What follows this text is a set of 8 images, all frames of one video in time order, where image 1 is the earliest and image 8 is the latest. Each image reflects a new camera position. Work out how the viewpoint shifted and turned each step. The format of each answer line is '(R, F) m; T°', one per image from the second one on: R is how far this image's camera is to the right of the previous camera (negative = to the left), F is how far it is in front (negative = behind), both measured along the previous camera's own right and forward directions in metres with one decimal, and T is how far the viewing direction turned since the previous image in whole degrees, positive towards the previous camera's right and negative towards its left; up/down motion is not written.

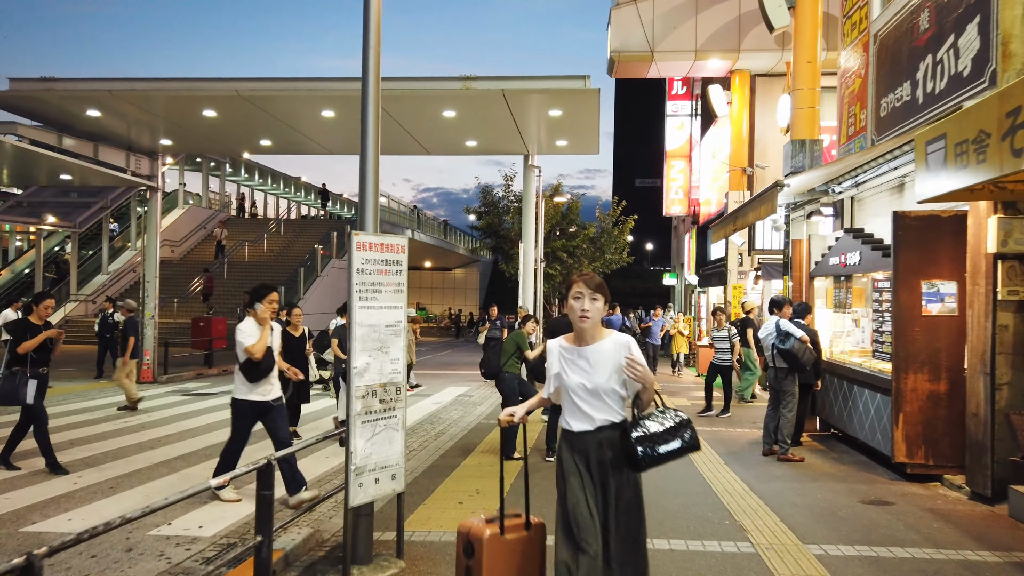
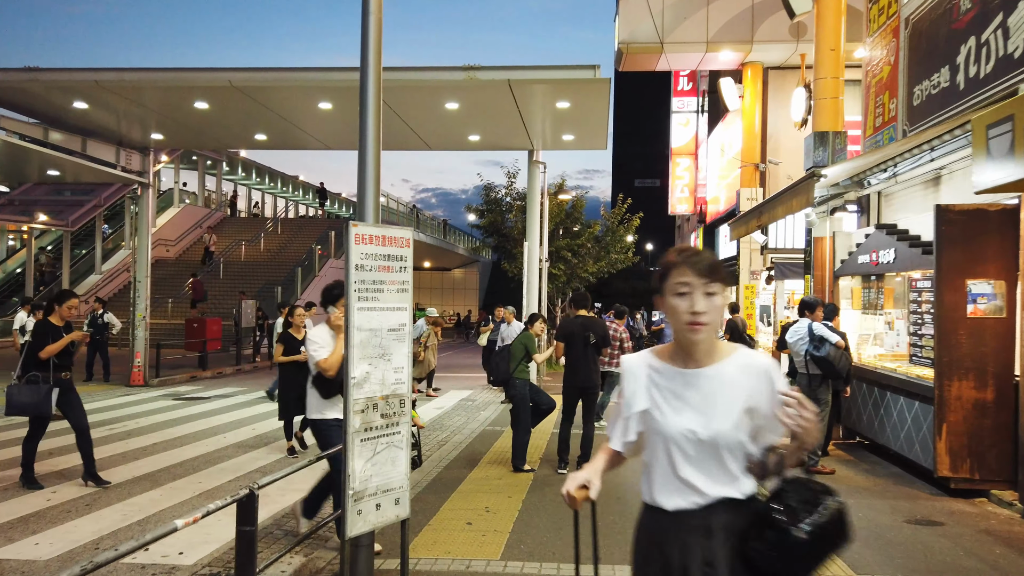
(-0.1, +0.5) m; 0°
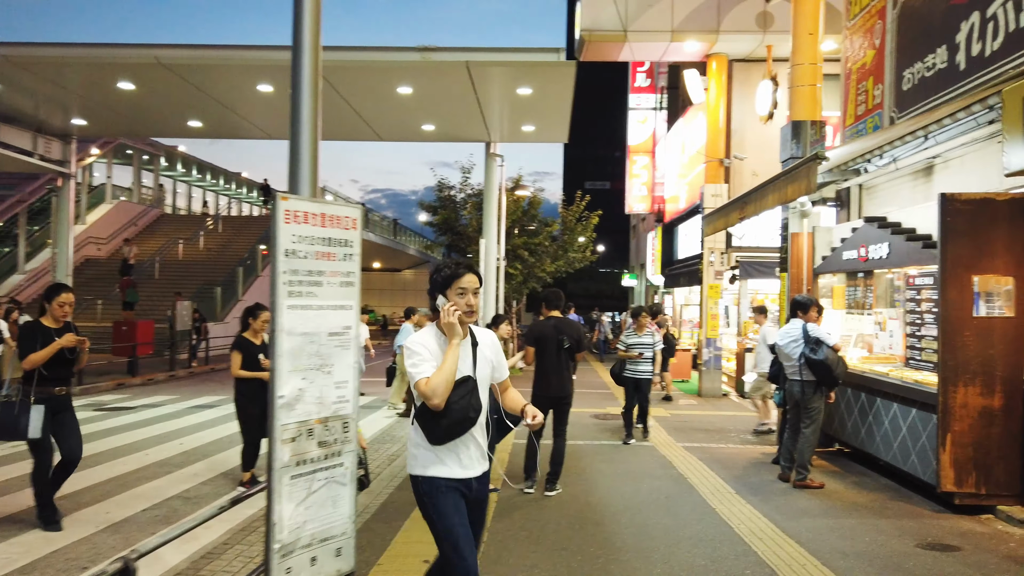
(-0.1, +0.8) m; +4°
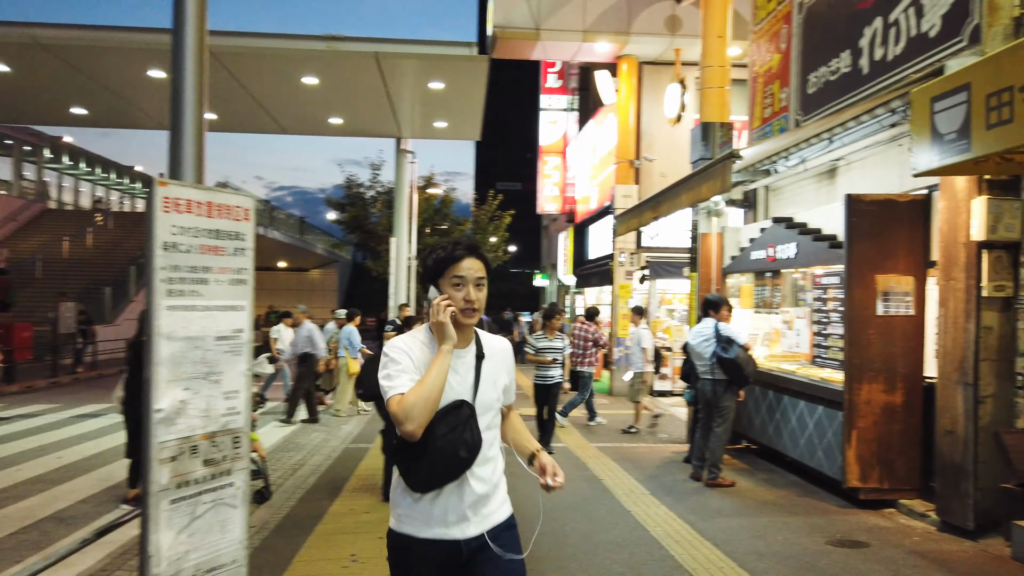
(0.0, +0.2) m; +7°
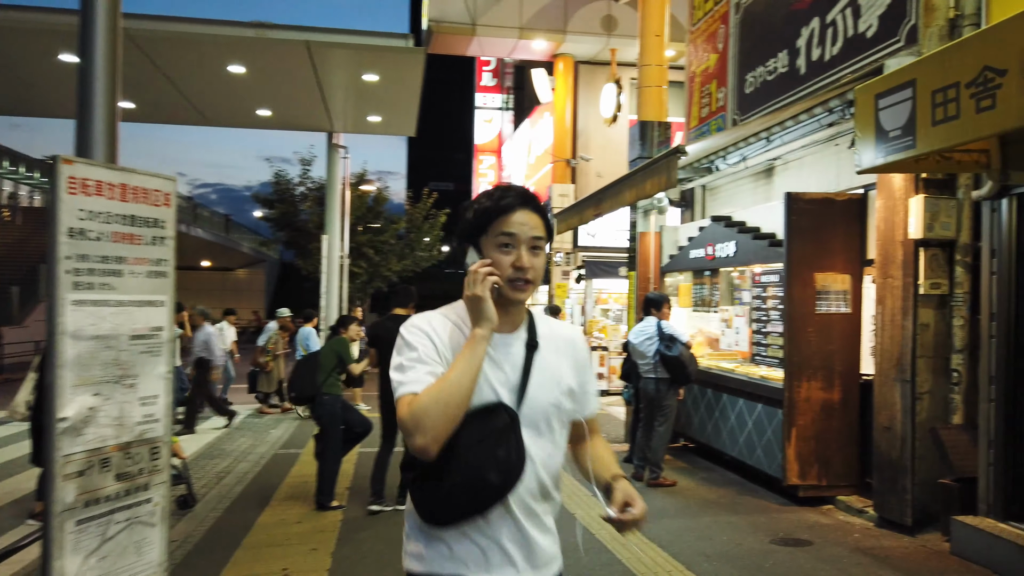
(-0.1, +0.2) m; +5°
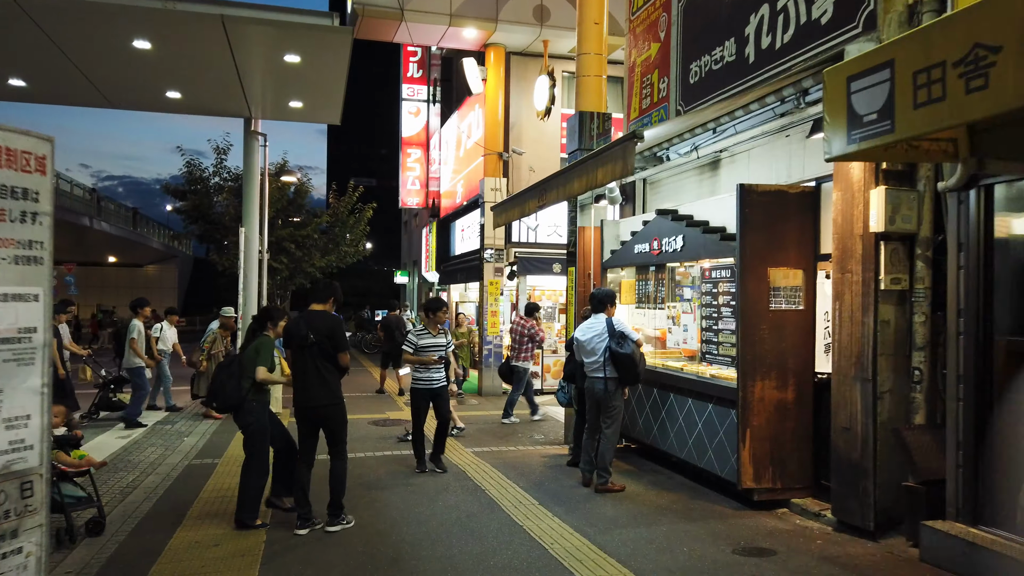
(-0.1, +0.4) m; +6°
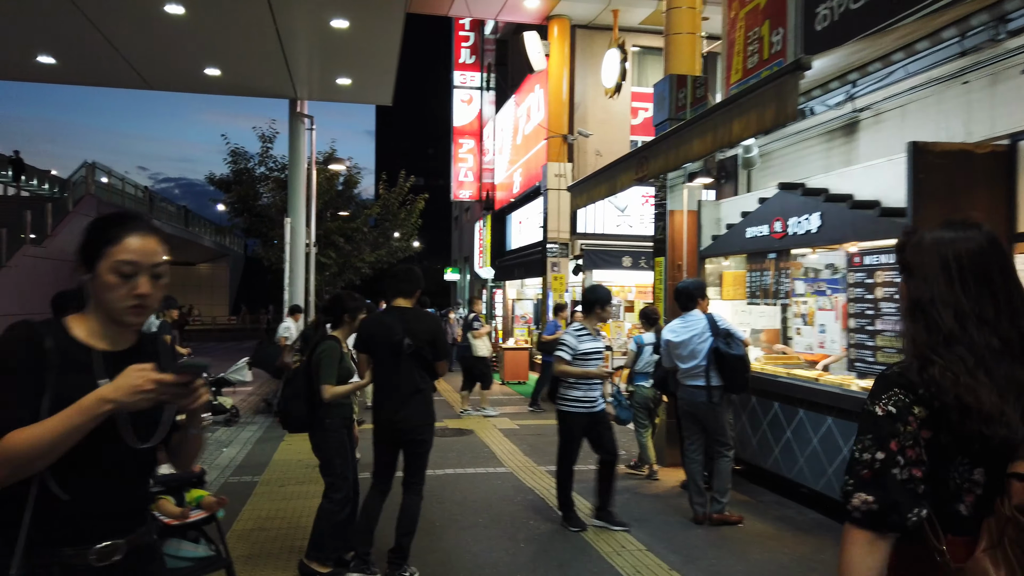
(-0.3, +1.2) m; -3°
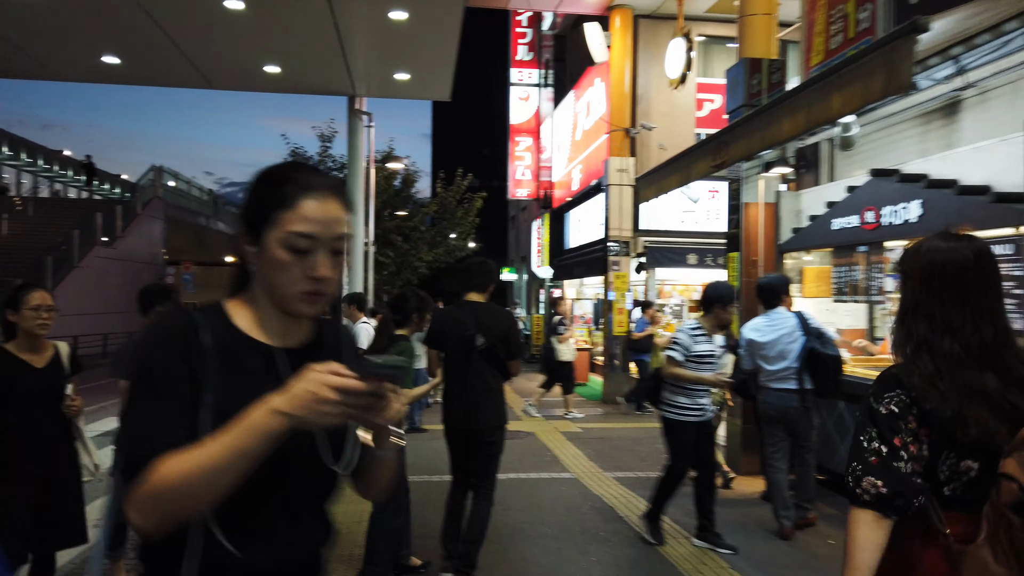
(-0.1, +0.3) m; -4°
